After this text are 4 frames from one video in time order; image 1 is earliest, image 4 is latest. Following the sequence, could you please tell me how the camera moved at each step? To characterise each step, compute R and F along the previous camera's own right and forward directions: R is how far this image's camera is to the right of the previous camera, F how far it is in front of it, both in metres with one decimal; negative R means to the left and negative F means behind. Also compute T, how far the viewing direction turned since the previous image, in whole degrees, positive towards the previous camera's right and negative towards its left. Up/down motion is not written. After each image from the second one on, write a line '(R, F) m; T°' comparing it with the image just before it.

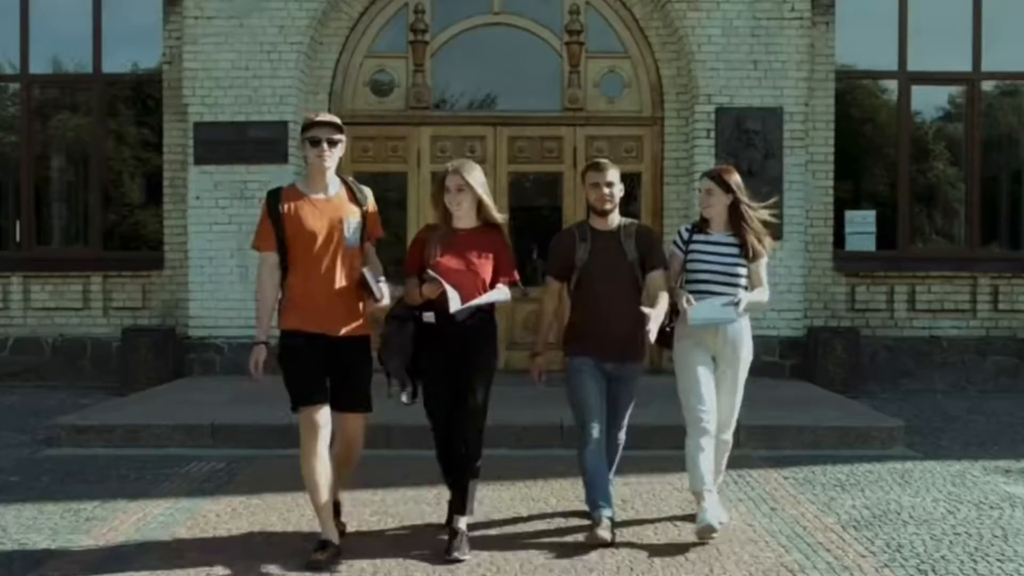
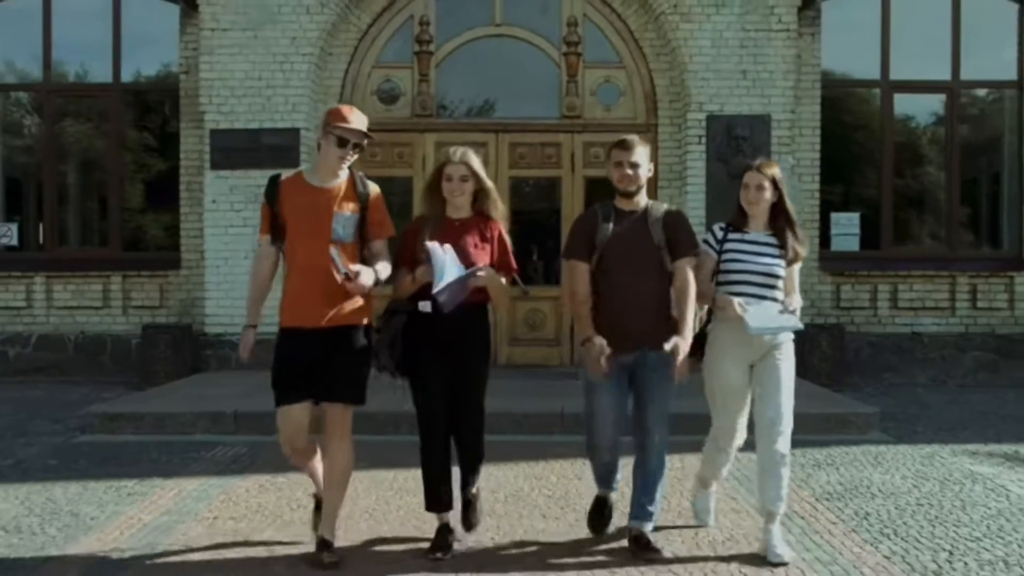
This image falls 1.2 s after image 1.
(0.0, -0.6) m; 0°
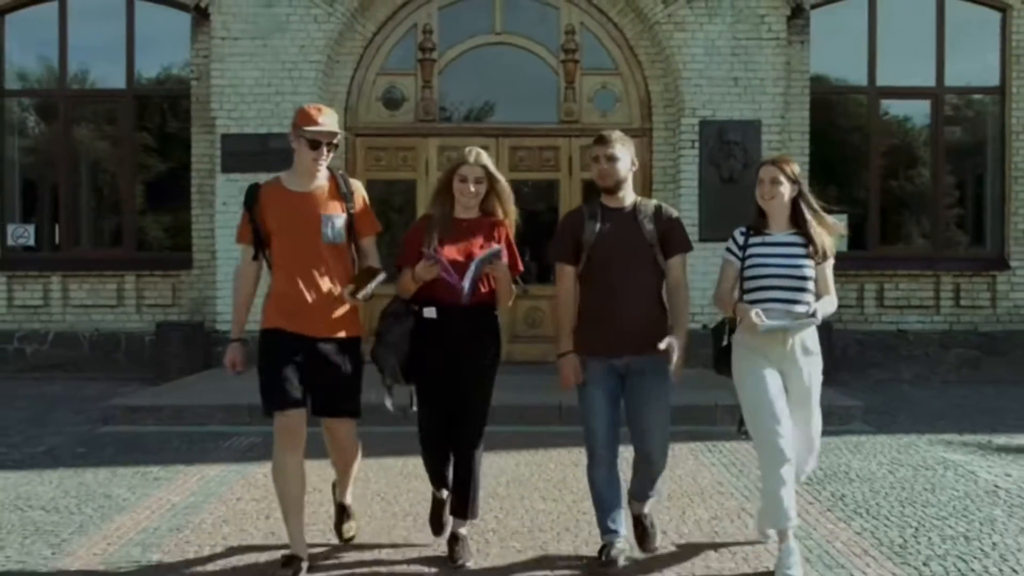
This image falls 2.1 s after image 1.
(0.0, -0.5) m; 0°
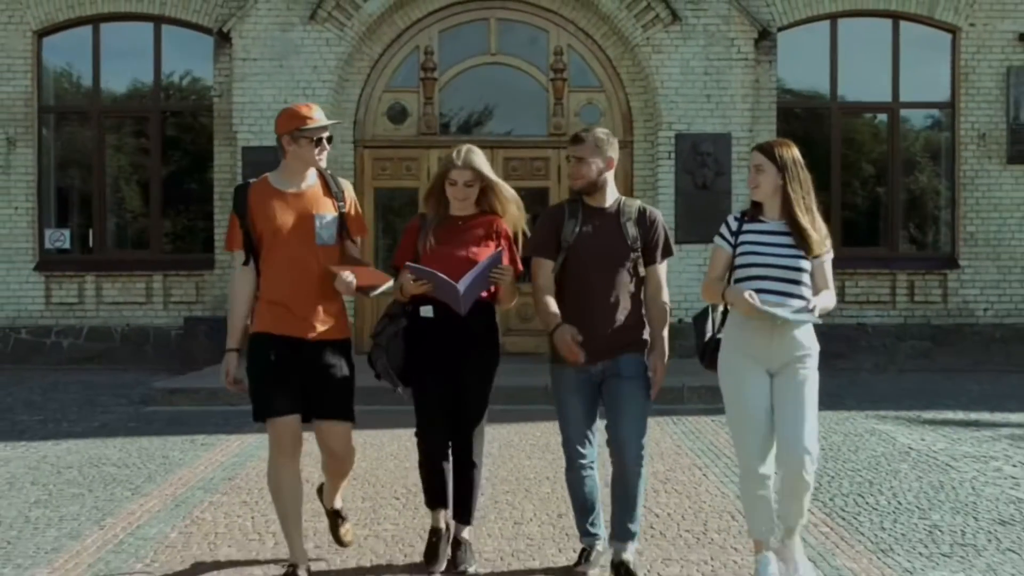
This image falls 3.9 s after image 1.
(0.0, -1.3) m; 0°
